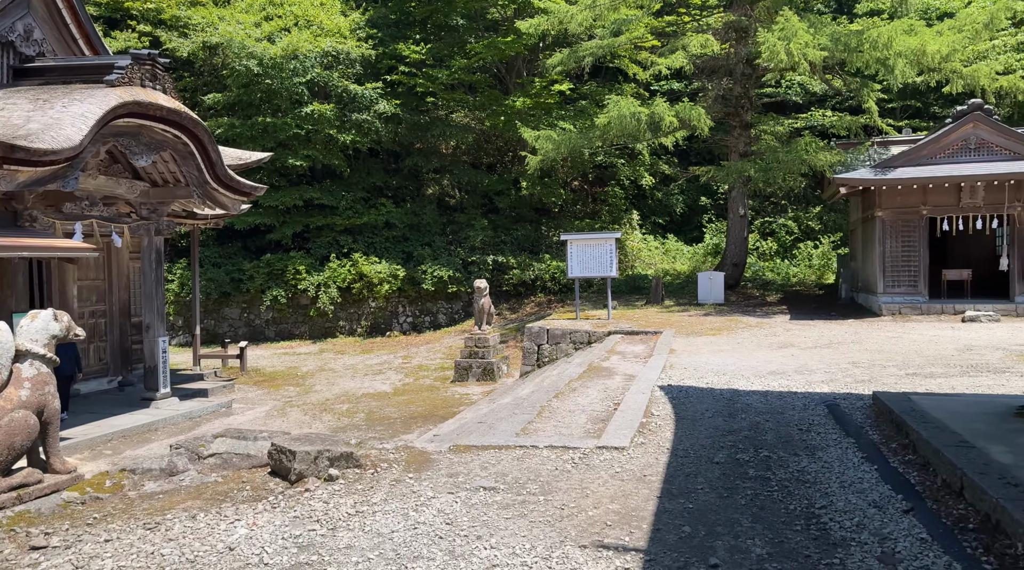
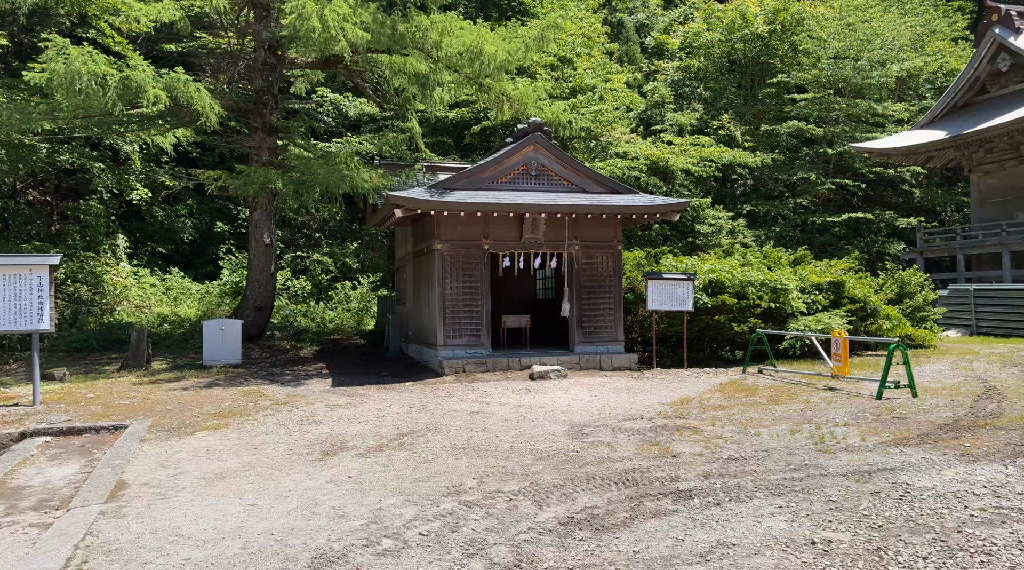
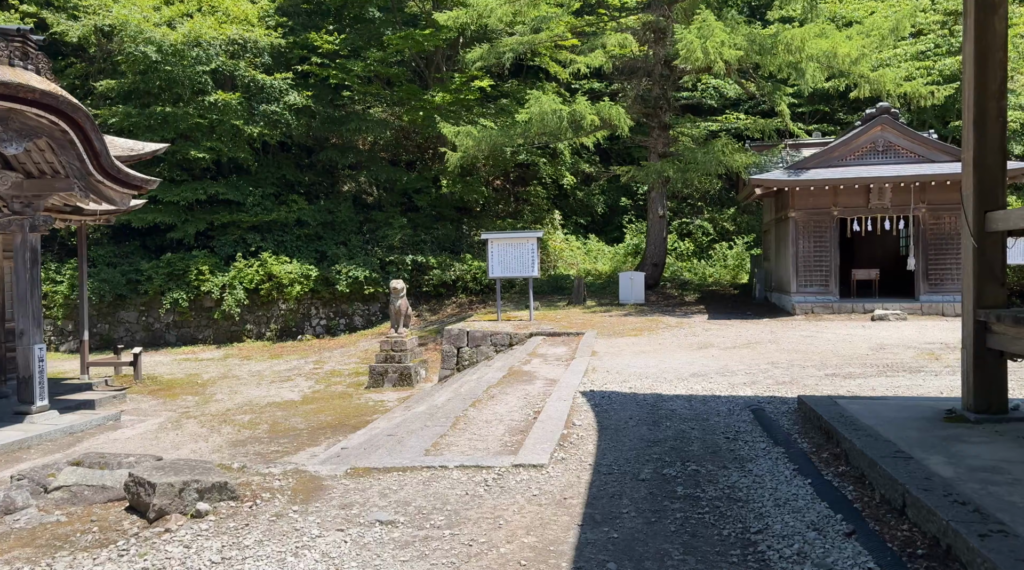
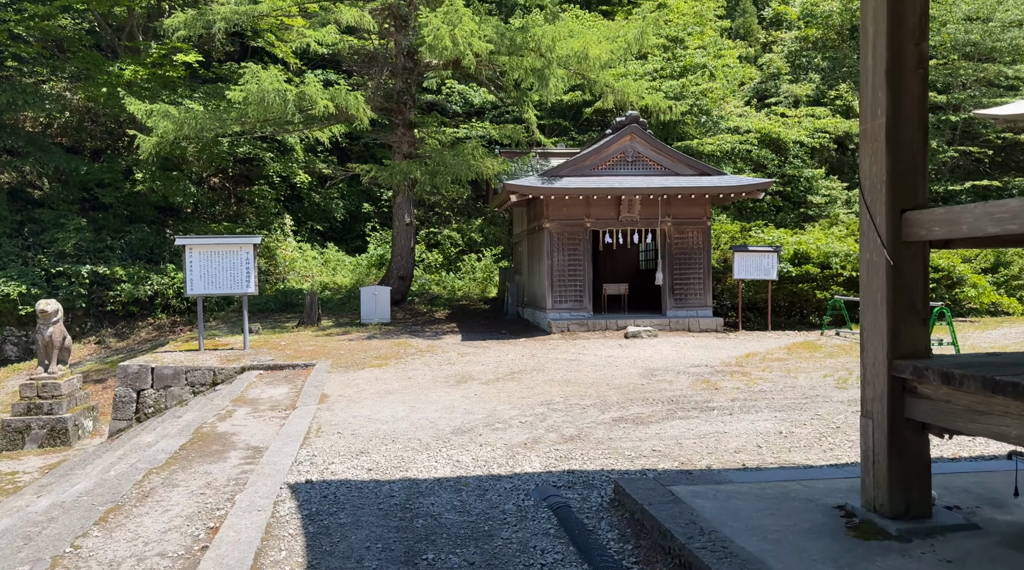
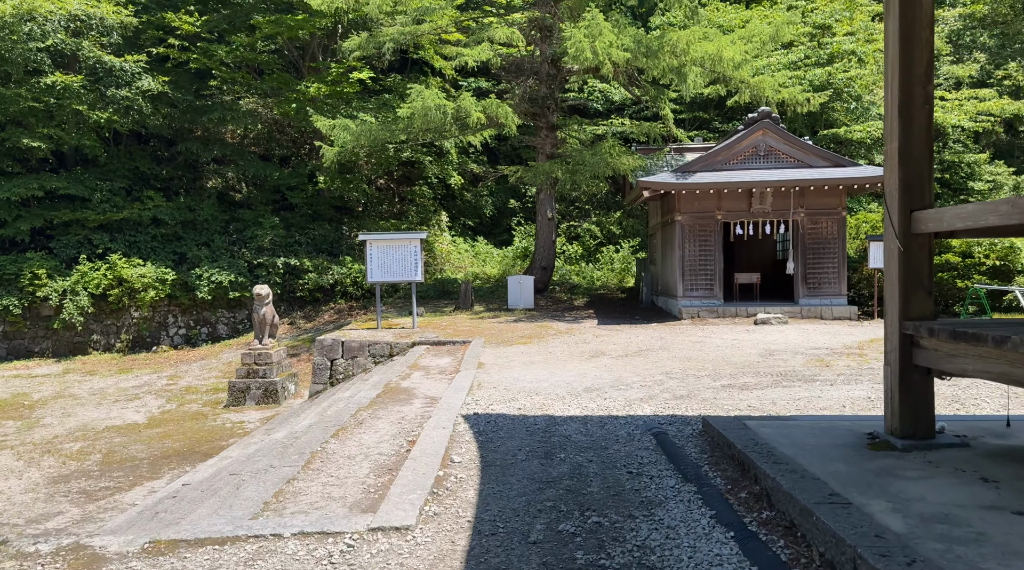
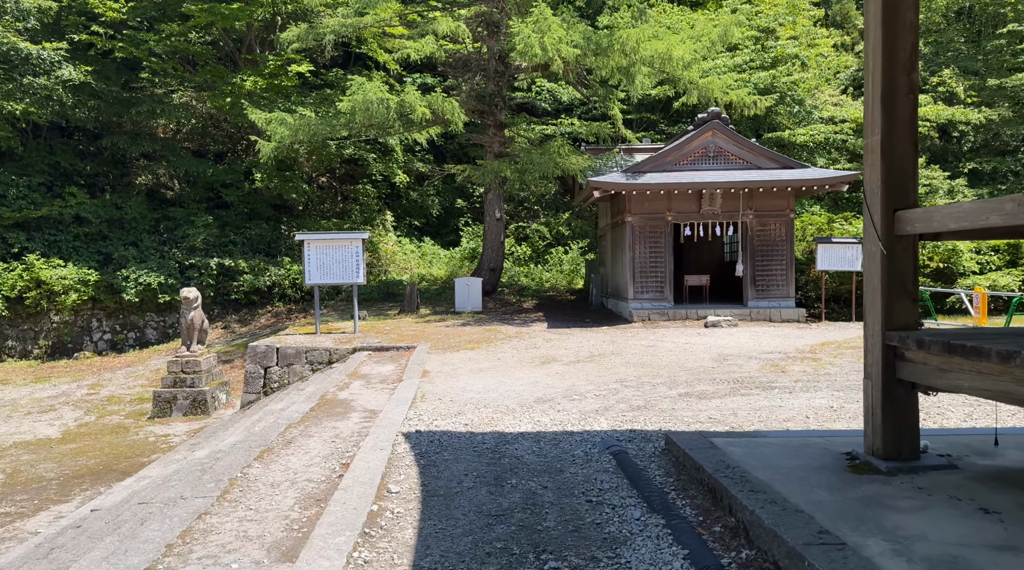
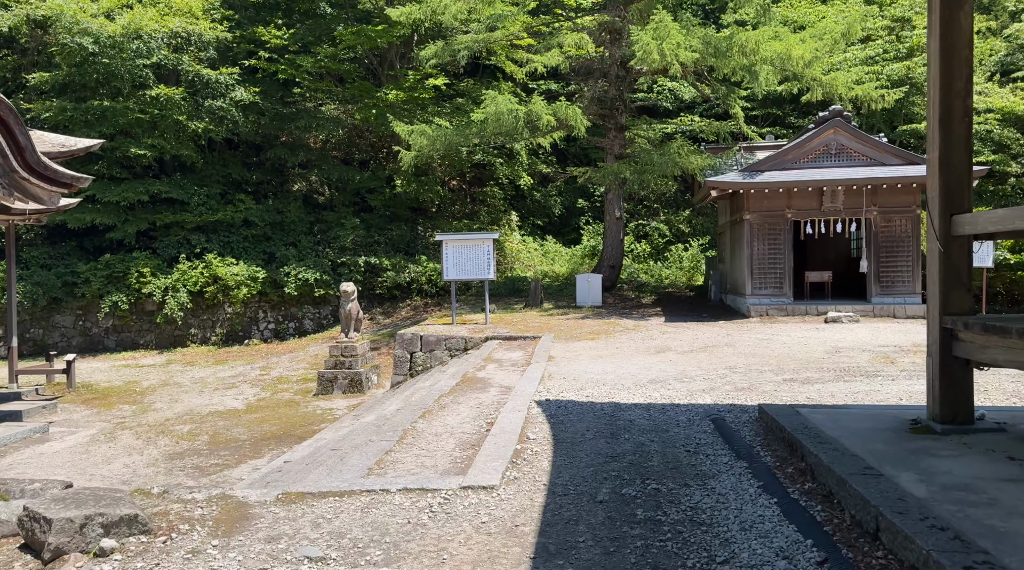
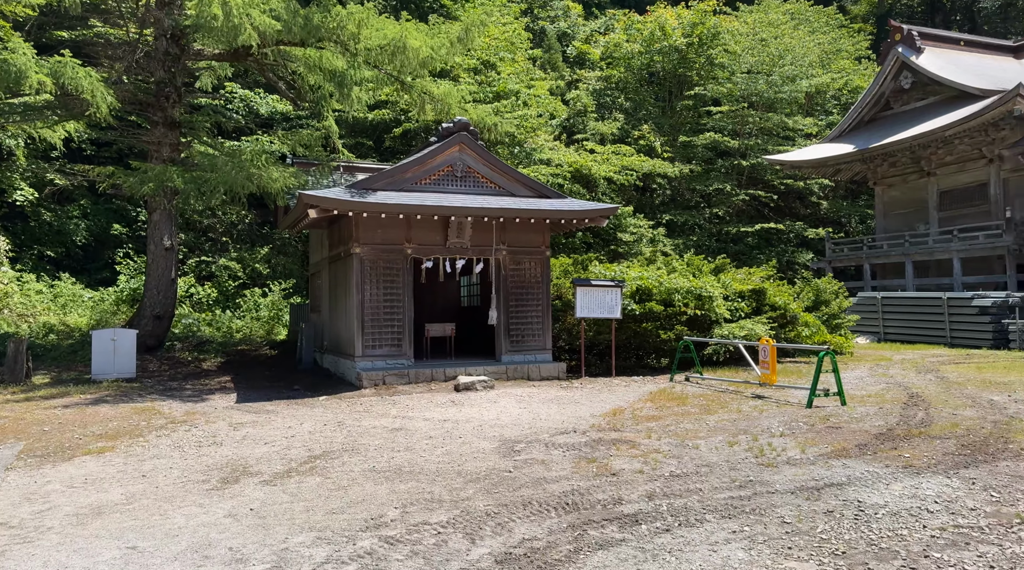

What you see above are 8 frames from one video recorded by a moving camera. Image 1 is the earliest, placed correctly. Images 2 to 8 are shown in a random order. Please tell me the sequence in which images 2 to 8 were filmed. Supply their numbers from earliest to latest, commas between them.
3, 7, 5, 6, 4, 2, 8
